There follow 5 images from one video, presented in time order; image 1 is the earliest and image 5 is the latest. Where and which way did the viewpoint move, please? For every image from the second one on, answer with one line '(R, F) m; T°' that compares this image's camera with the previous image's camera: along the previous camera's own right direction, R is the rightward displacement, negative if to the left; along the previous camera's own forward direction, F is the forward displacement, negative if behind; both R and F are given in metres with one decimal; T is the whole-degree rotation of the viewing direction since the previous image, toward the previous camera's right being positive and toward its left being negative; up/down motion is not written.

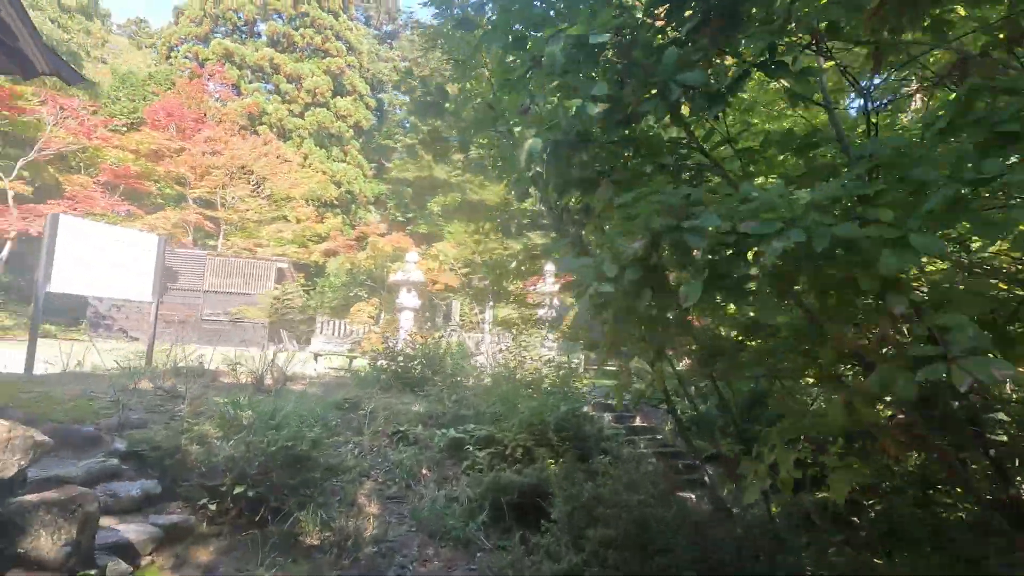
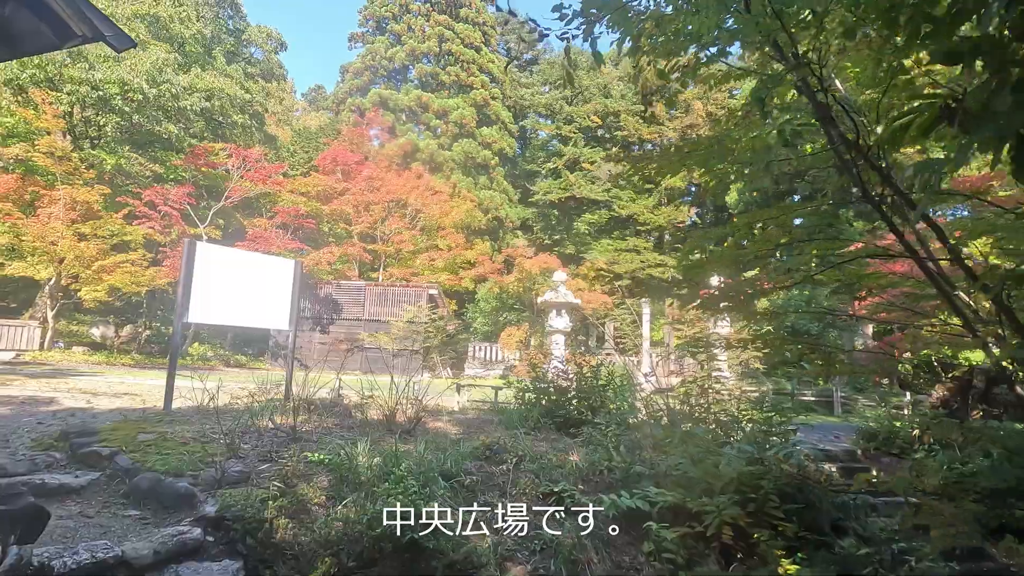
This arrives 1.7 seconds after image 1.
(-0.2, +0.9) m; -16°
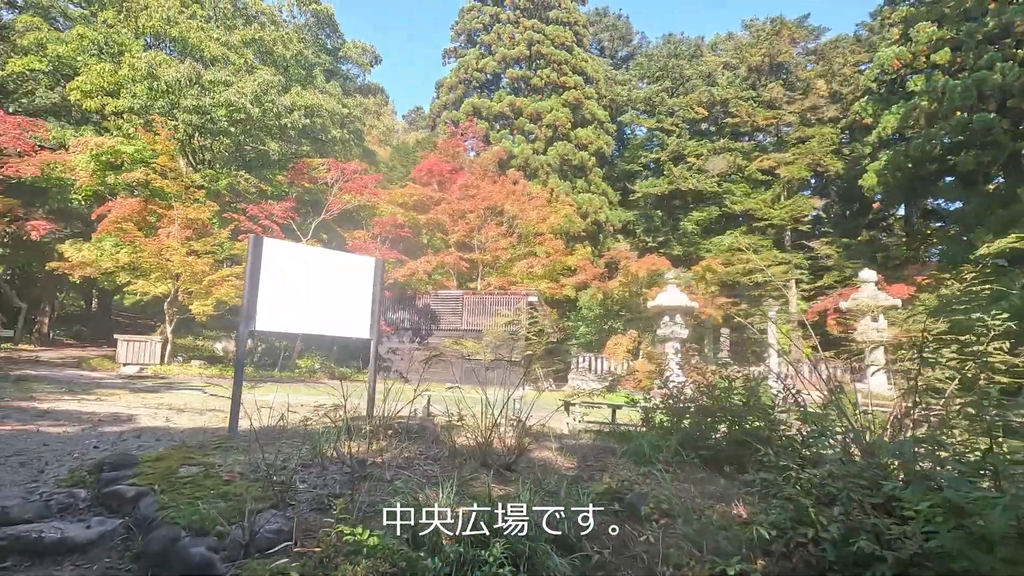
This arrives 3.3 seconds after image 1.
(-0.1, +0.8) m; -11°
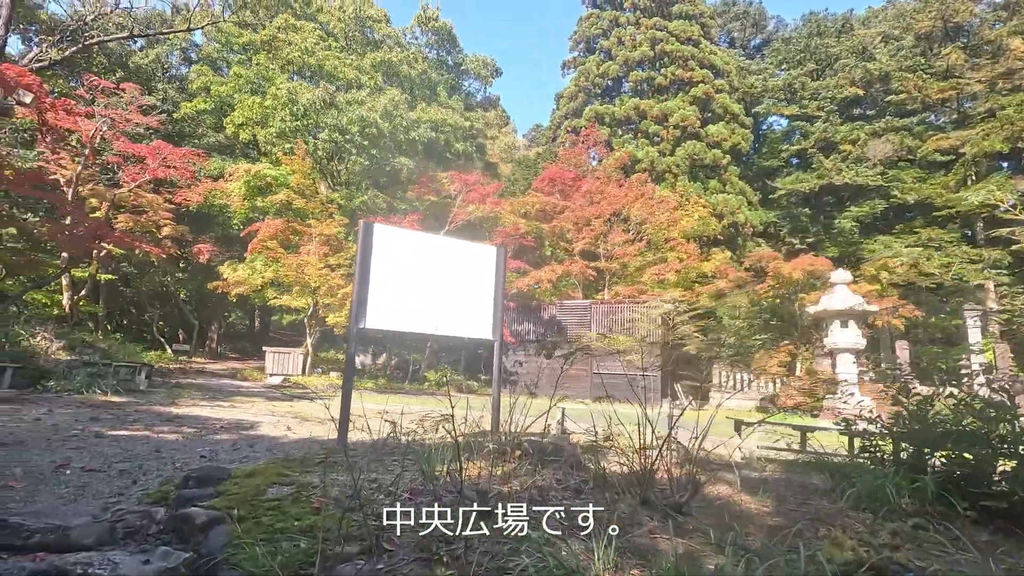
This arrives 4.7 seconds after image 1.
(-0.1, +0.6) m; -13°
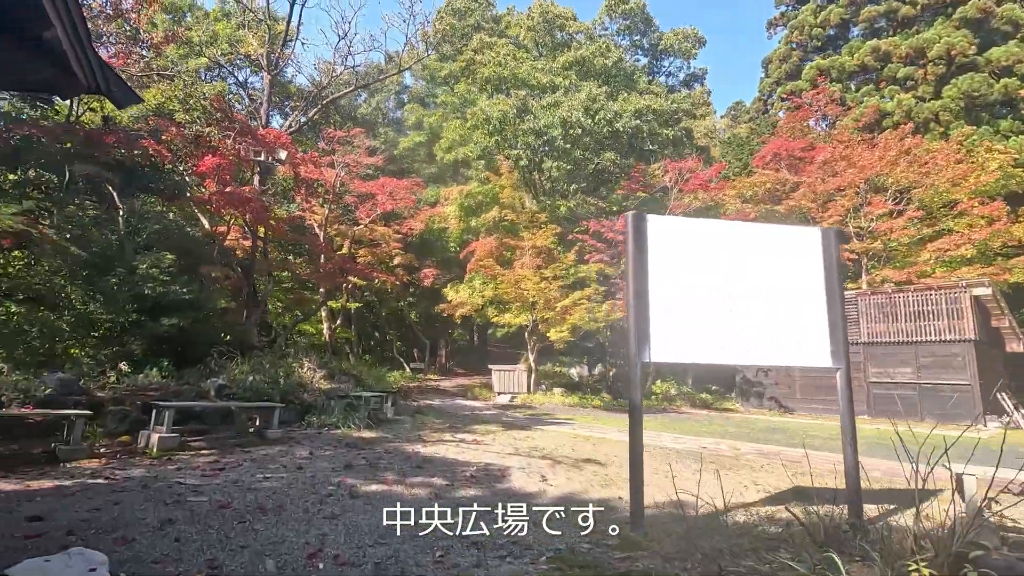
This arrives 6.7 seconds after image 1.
(-0.5, +0.7) m; -21°
